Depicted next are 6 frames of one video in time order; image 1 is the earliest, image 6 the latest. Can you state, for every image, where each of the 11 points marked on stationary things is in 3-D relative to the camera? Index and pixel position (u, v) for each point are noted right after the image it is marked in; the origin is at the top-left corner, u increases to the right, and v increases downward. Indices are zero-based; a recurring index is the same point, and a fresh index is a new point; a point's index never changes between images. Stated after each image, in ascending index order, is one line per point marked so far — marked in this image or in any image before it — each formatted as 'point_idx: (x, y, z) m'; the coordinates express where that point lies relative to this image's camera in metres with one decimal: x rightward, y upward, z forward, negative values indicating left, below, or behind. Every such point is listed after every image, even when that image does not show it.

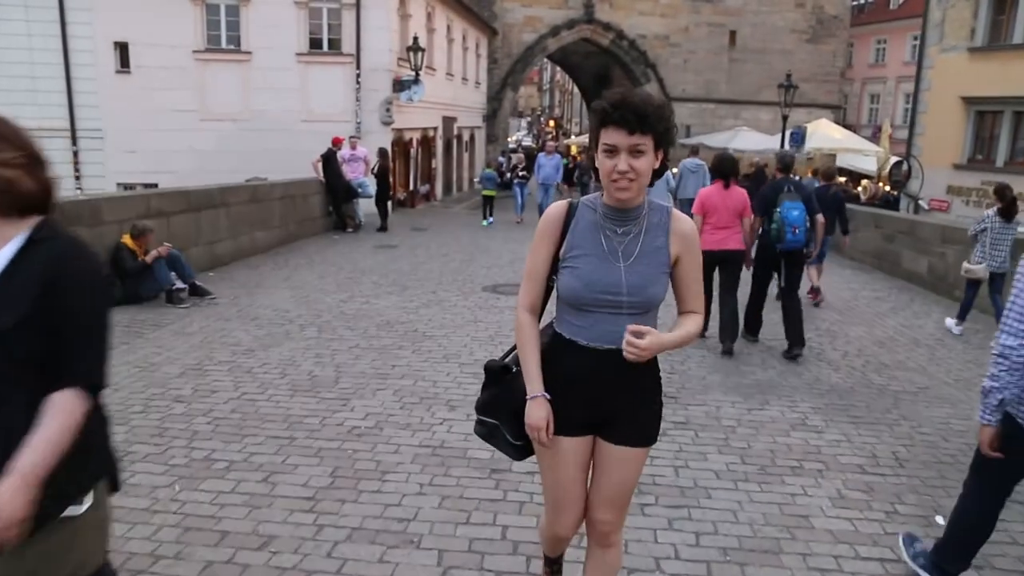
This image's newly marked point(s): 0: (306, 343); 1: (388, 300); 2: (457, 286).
0: (-1.8, -0.5, +7.2) m
1: (-1.5, -0.2, +9.4) m
2: (-0.7, 0.0, +10.3) m
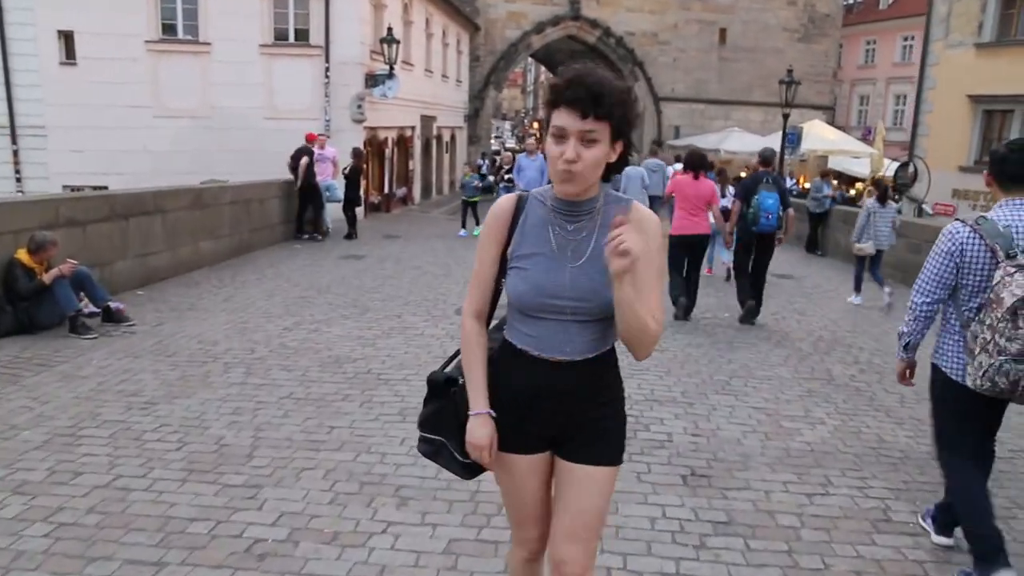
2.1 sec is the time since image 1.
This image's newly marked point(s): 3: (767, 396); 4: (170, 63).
0: (-2.0, -0.7, +5.7) m
1: (-1.7, -0.4, +7.8) m
2: (-0.9, -0.2, +8.8) m
3: (+1.9, -0.8, +6.0) m
4: (-8.0, +5.2, +18.8) m
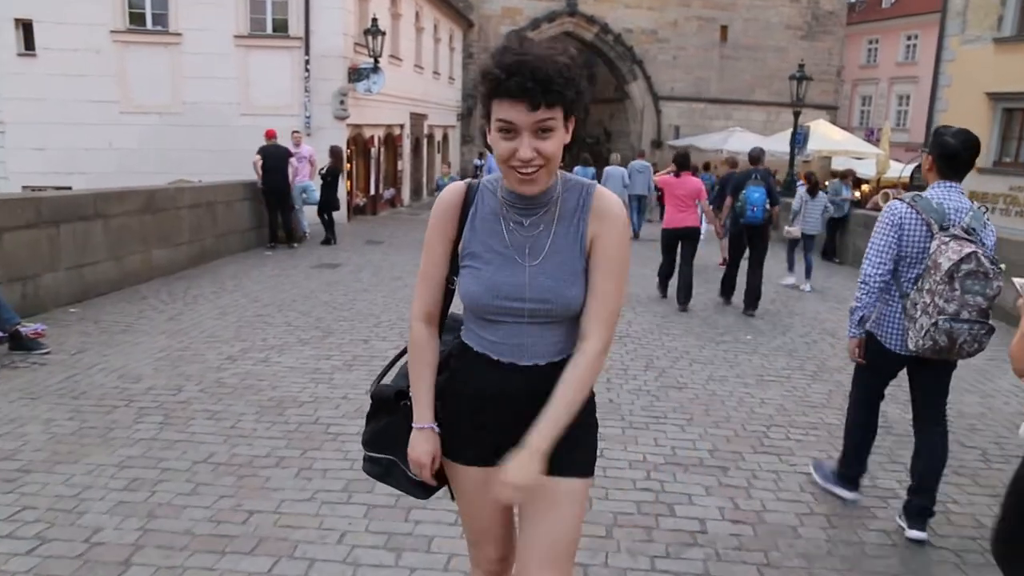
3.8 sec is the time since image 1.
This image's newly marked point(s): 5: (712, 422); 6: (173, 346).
0: (-2.1, -0.9, +4.4) m
1: (-1.8, -0.6, +6.6) m
2: (-1.0, -0.4, +7.5) m
3: (+1.8, -1.0, +4.7) m
4: (-8.1, +5.1, +17.5) m
5: (+1.3, -0.9, +5.2) m
6: (-2.9, -0.5, +7.0) m
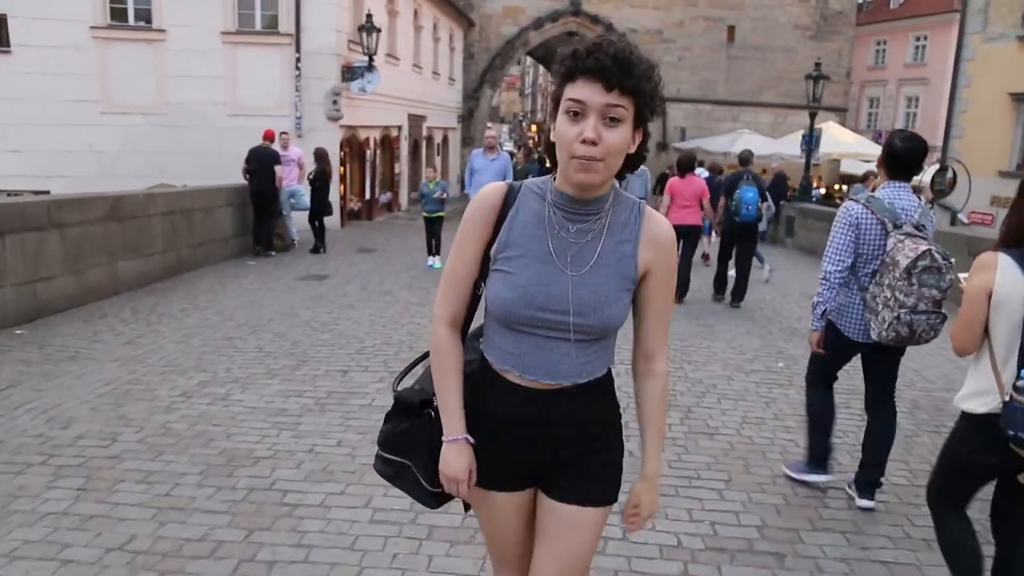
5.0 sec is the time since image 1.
0: (-2.1, -1.1, +3.5) m
1: (-1.8, -0.7, +5.7) m
2: (-1.0, -0.6, +6.6) m
3: (+1.8, -1.2, +3.8) m
4: (-8.1, +4.9, +16.6) m
5: (+1.3, -1.0, +4.3) m
6: (-2.9, -0.7, +6.1) m
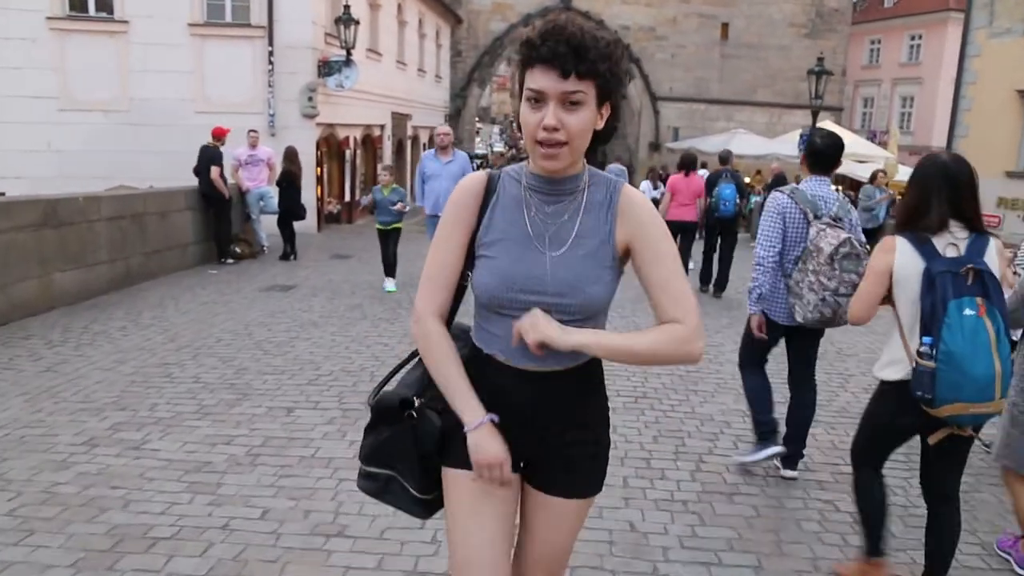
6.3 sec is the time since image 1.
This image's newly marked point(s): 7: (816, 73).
0: (-2.2, -1.2, +2.5) m
1: (-1.9, -0.9, +4.7) m
2: (-1.2, -0.7, +5.6) m
3: (+1.7, -1.3, +2.9) m
4: (-8.4, +4.7, +15.6) m
5: (+1.2, -1.2, +3.4) m
6: (-3.1, -0.8, +5.1) m
7: (+6.5, +4.6, +17.3) m
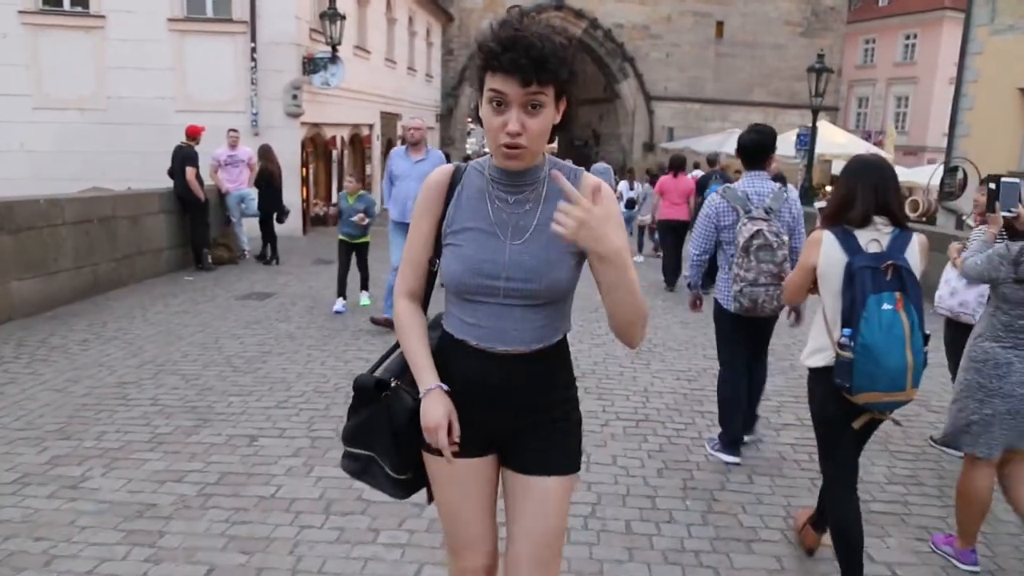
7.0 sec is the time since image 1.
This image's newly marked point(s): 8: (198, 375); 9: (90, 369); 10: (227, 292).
0: (-2.3, -1.3, +2.0) m
1: (-2.0, -1.0, +4.1) m
2: (-1.3, -0.8, +5.1) m
3: (+1.6, -1.4, +2.4) m
4: (-8.5, +4.6, +15.0) m
5: (+1.1, -1.3, +2.8) m
6: (-3.1, -0.9, +4.5) m
7: (+6.3, +4.5, +16.9) m
8: (-2.4, -0.6, +6.1) m
9: (-3.3, -0.6, +6.3) m
10: (-3.5, -0.1, +9.9) m
